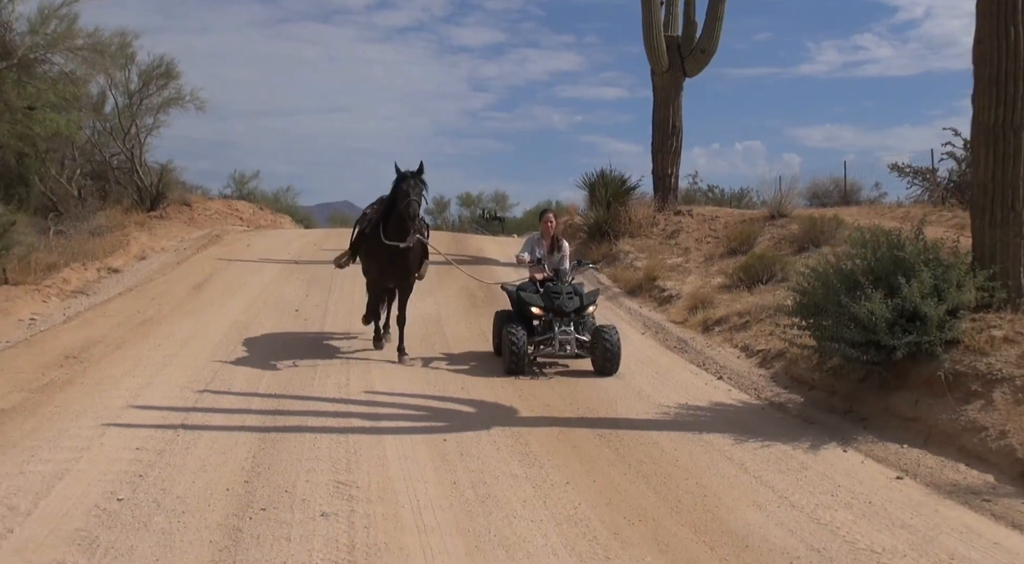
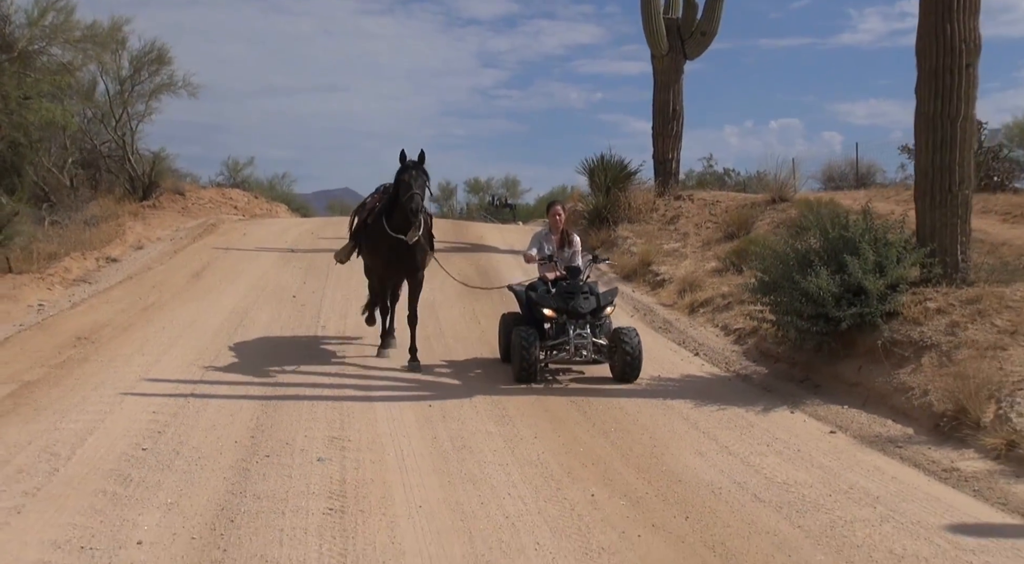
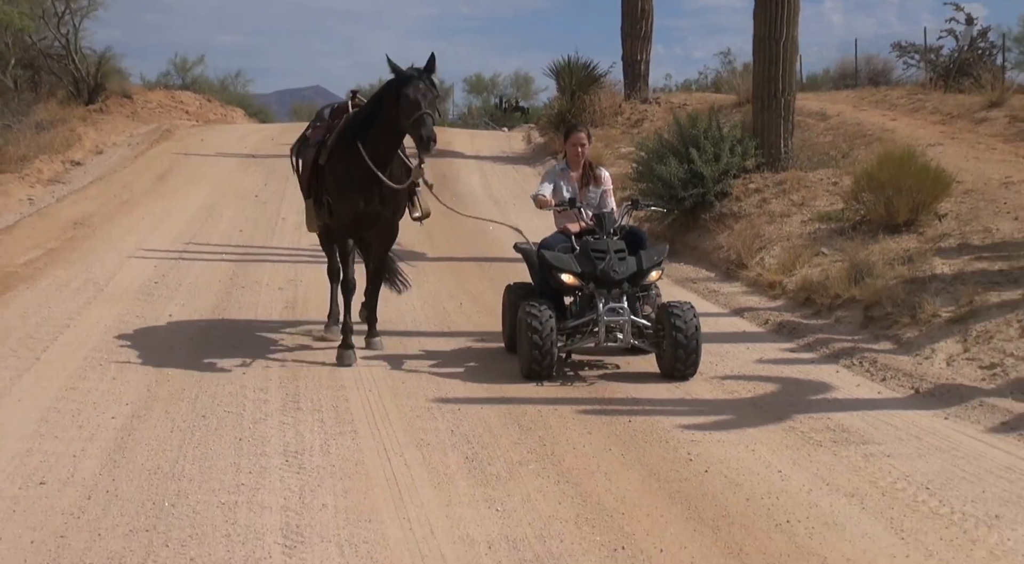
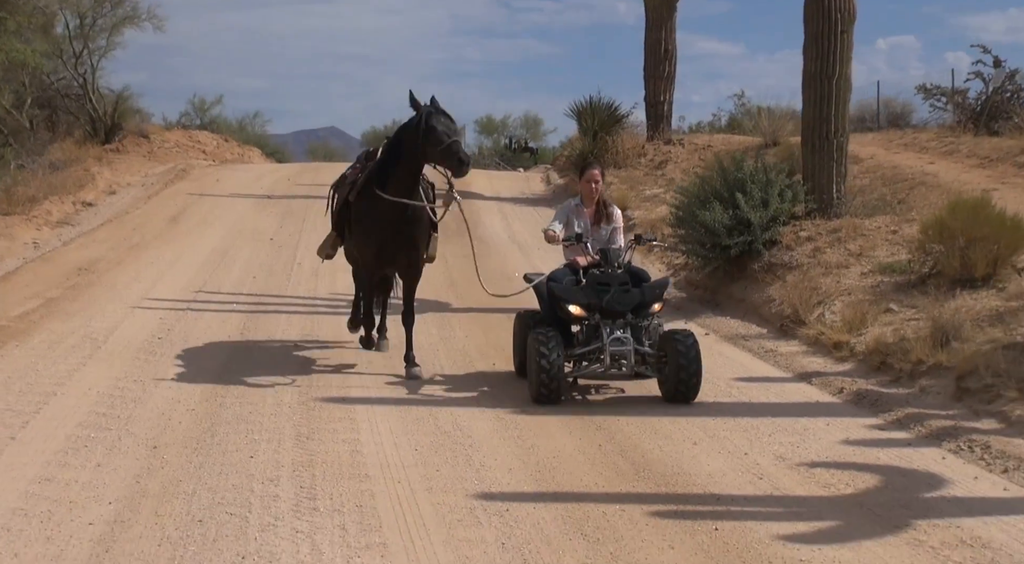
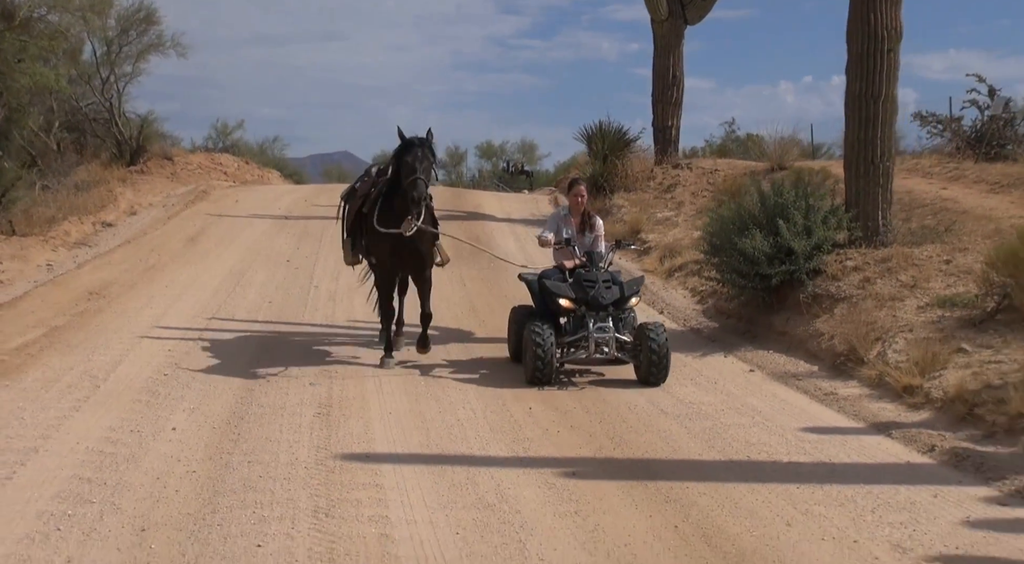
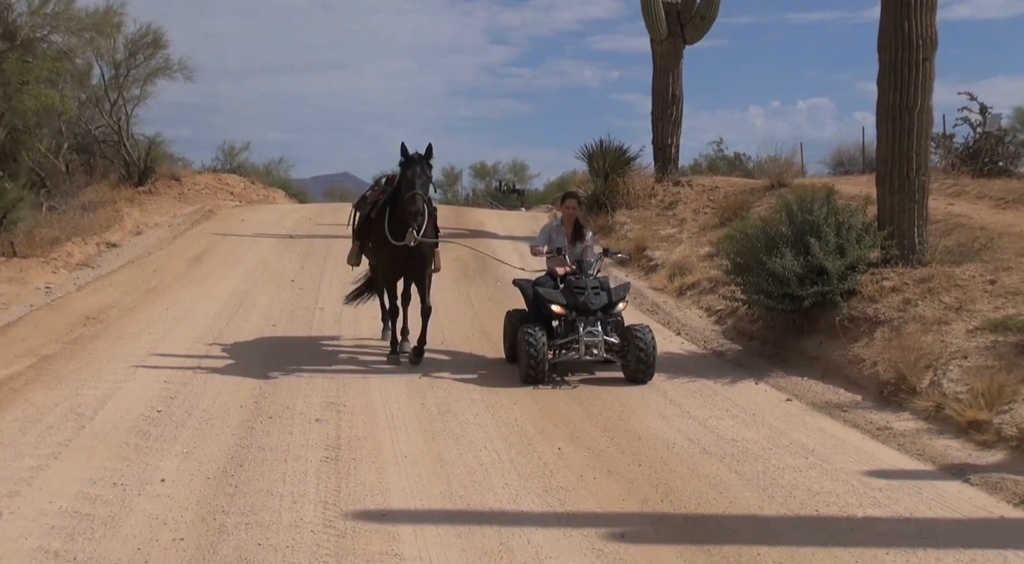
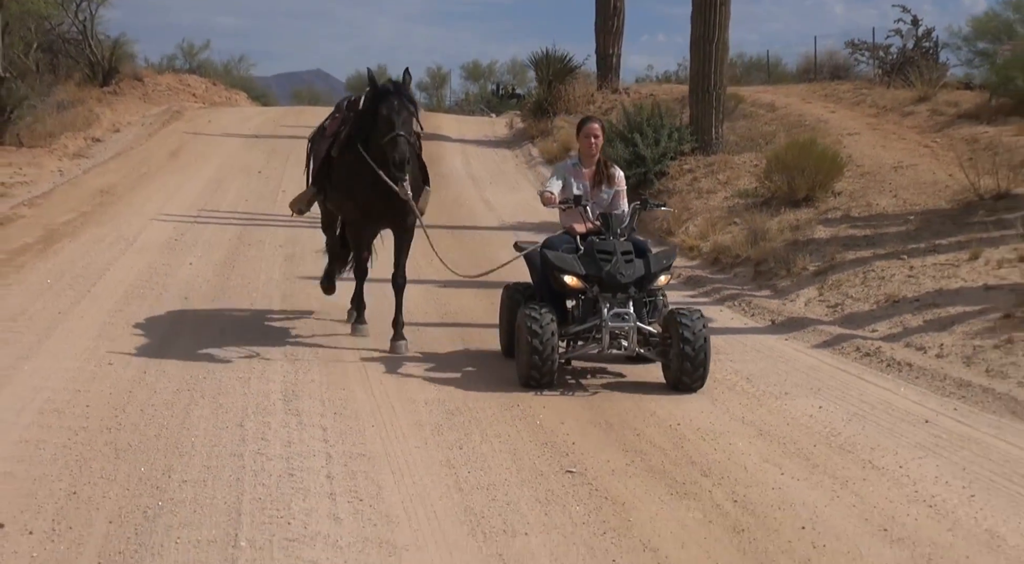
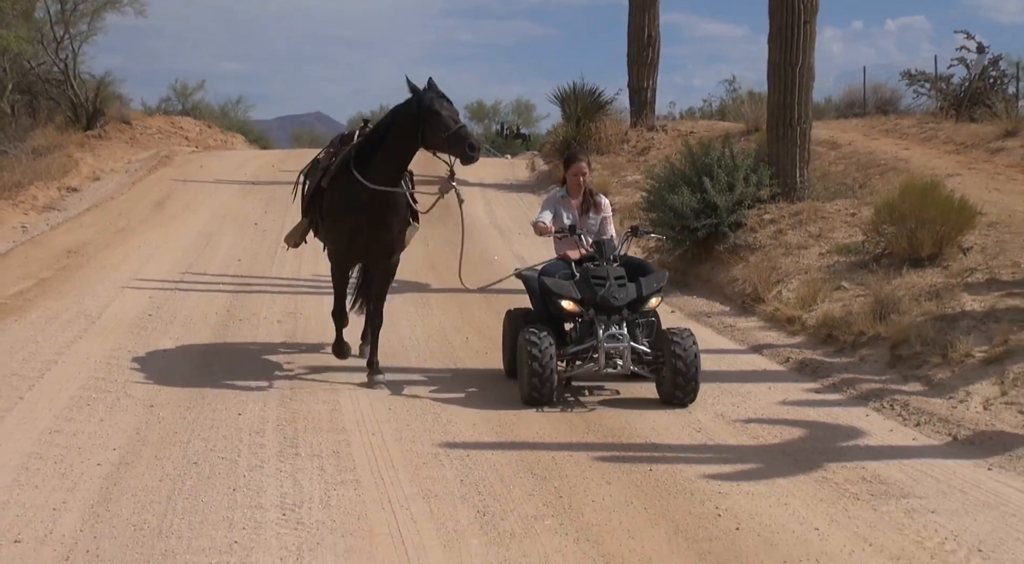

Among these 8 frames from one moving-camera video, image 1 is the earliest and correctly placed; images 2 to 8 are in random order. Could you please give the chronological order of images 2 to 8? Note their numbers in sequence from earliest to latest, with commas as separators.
2, 6, 5, 4, 8, 3, 7
